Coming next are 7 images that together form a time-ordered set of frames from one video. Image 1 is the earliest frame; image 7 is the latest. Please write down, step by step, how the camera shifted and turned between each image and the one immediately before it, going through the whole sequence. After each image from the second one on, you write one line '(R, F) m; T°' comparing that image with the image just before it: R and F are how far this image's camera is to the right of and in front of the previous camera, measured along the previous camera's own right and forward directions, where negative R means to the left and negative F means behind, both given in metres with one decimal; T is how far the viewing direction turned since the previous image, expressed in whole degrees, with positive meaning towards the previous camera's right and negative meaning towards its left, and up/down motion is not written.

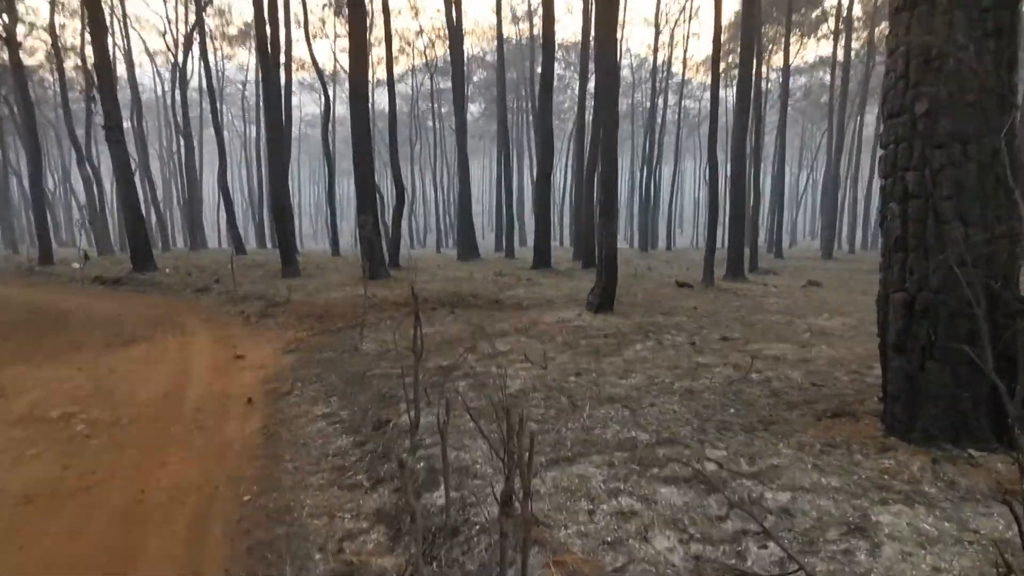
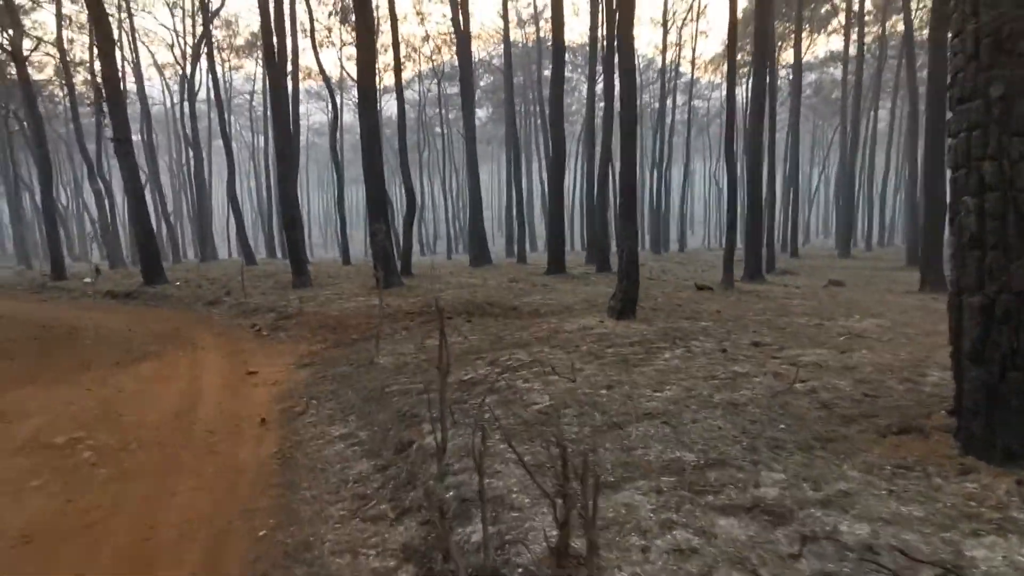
(-0.1, +0.3) m; -1°
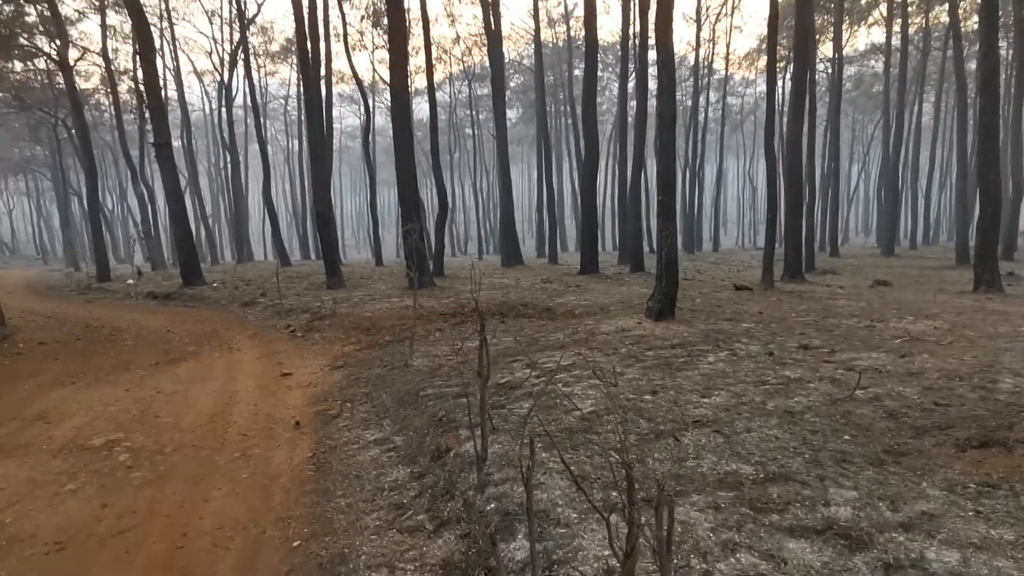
(-0.1, +0.2) m; -3°
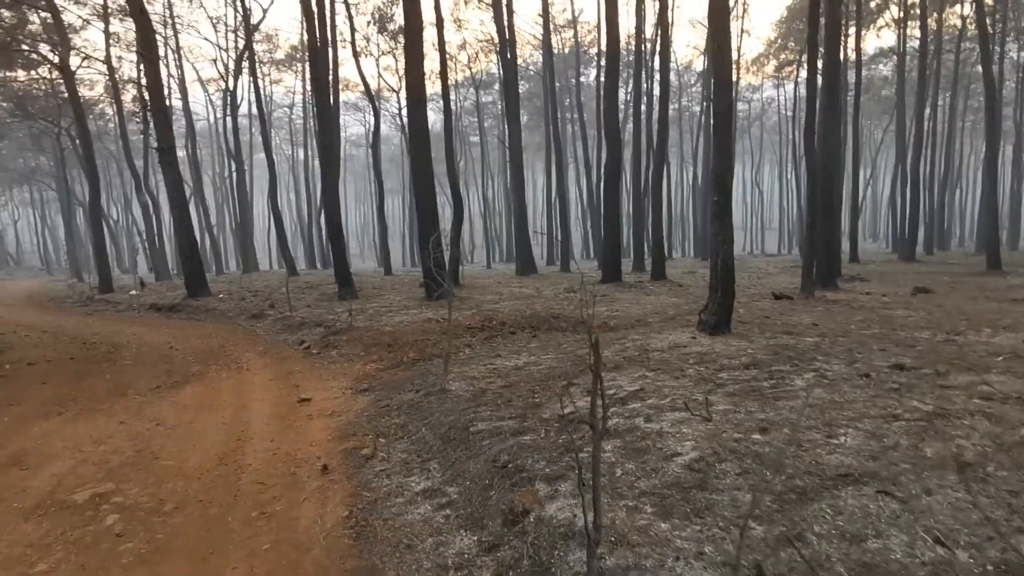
(-0.5, +0.9) m; 0°
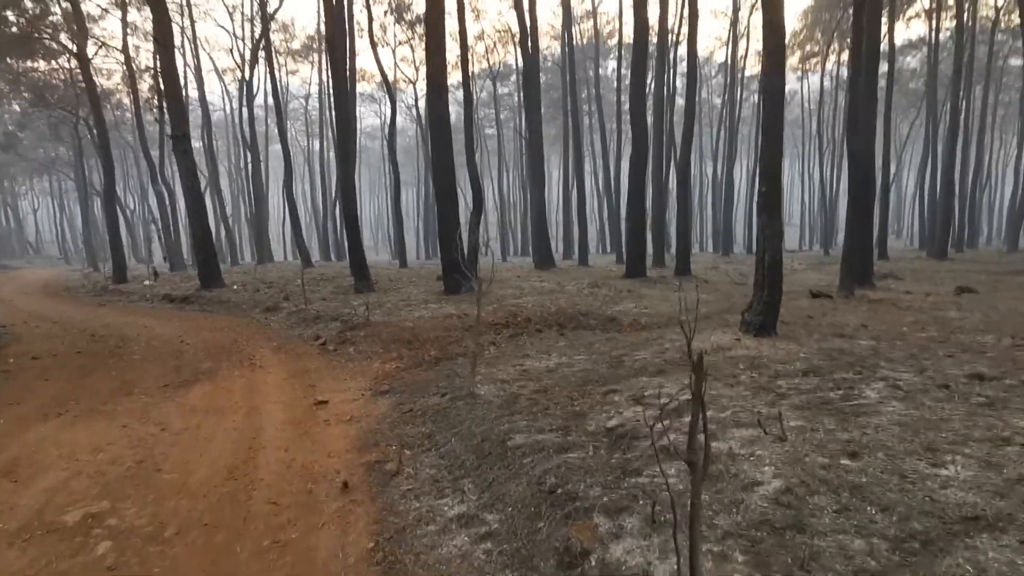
(-0.2, +0.5) m; -1°
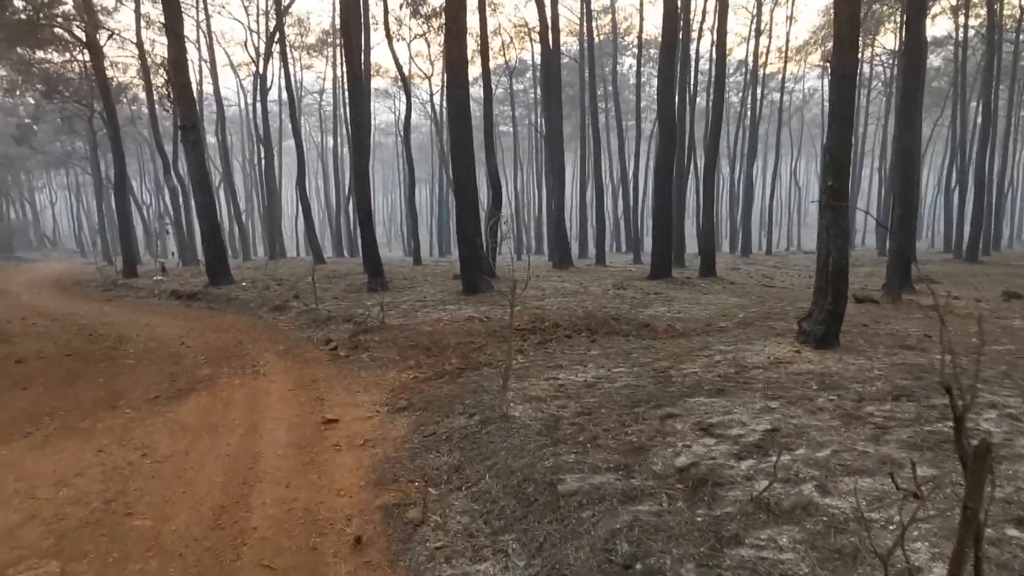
(-0.2, +0.8) m; -1°
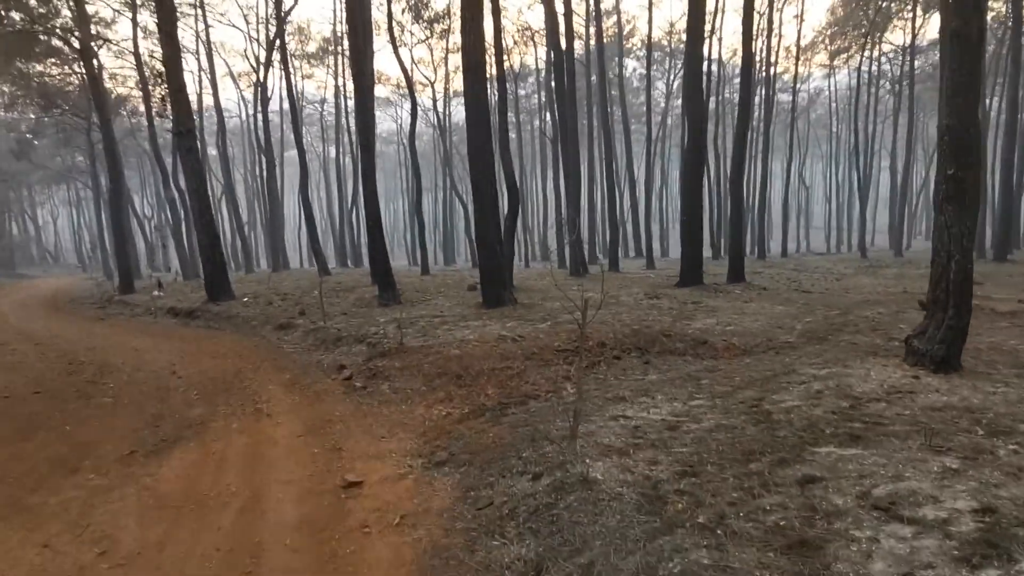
(-0.5, +1.1) m; 0°
